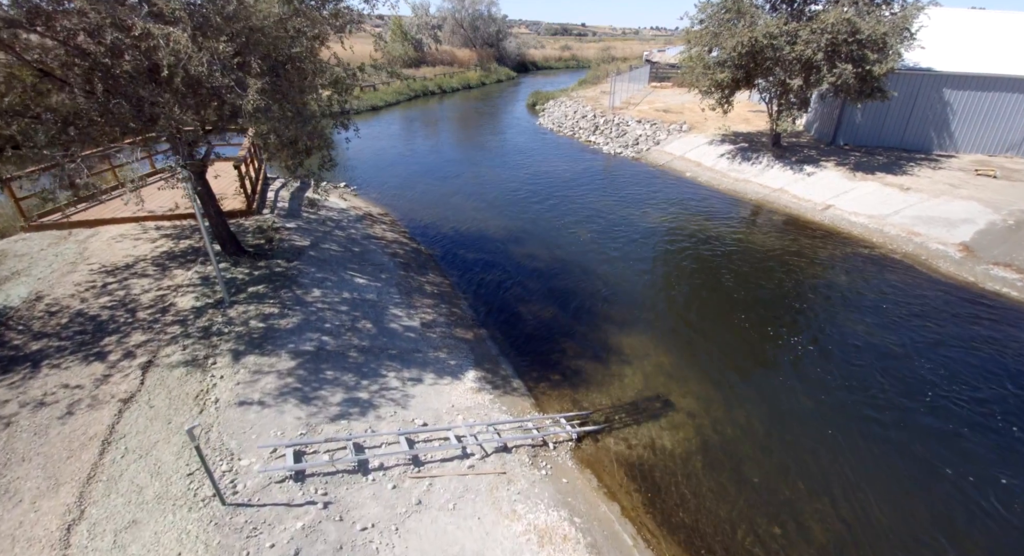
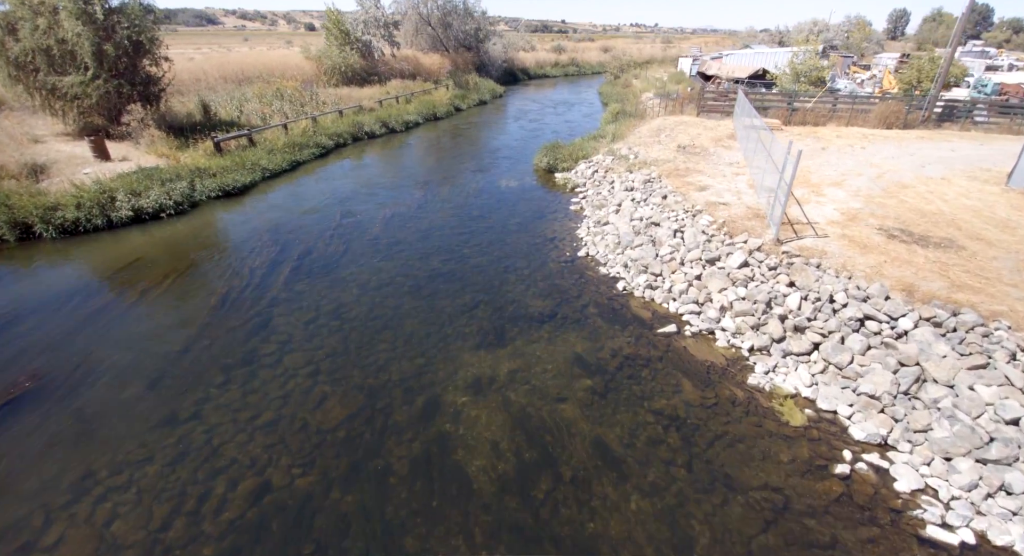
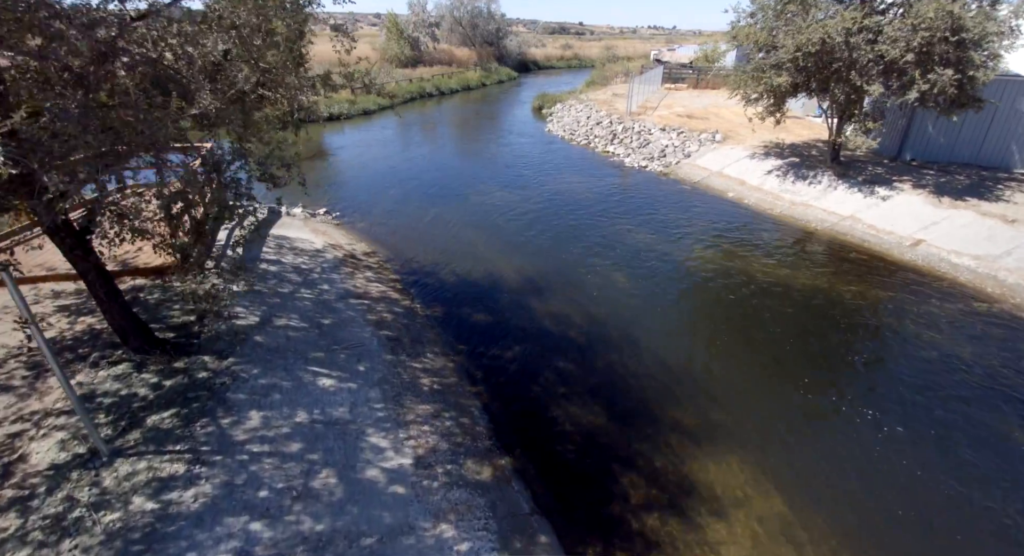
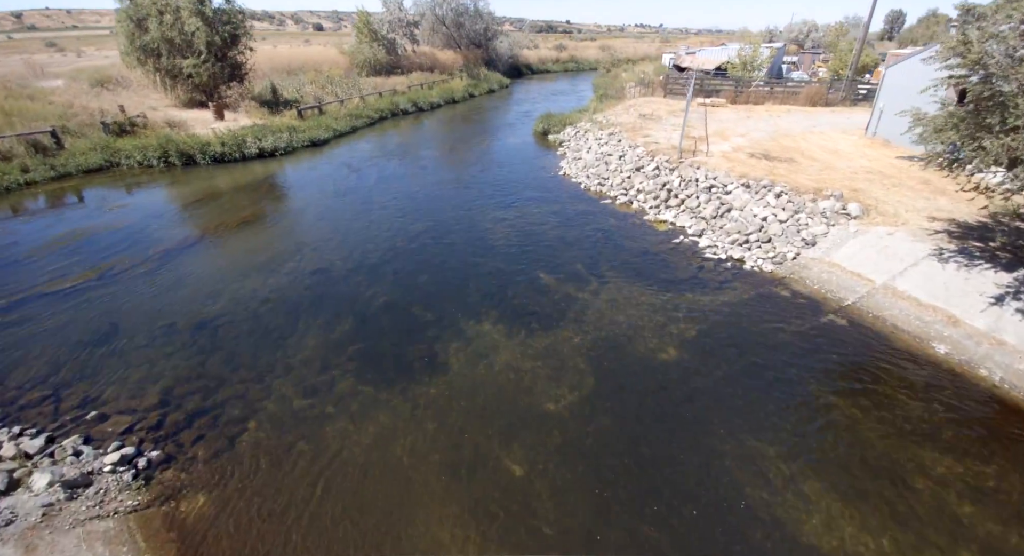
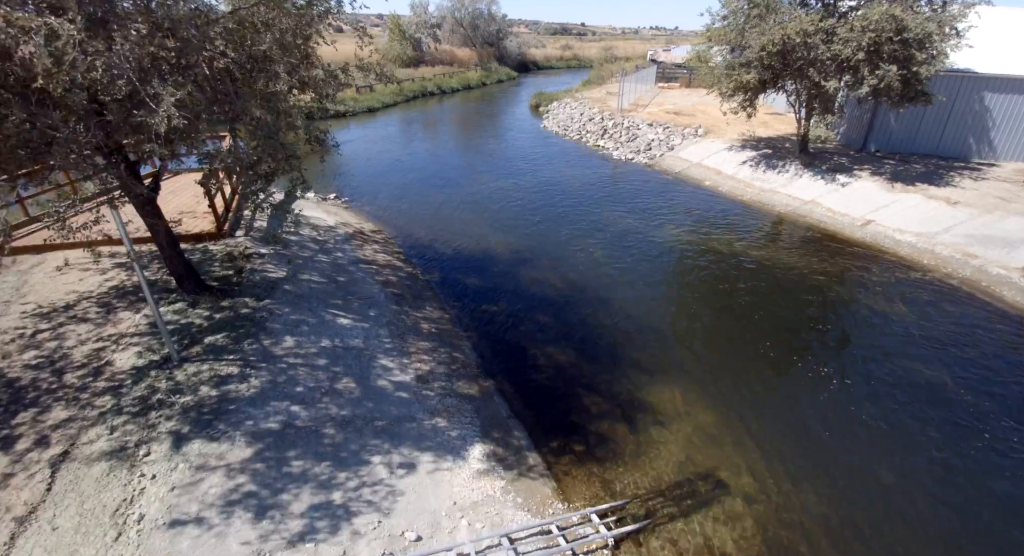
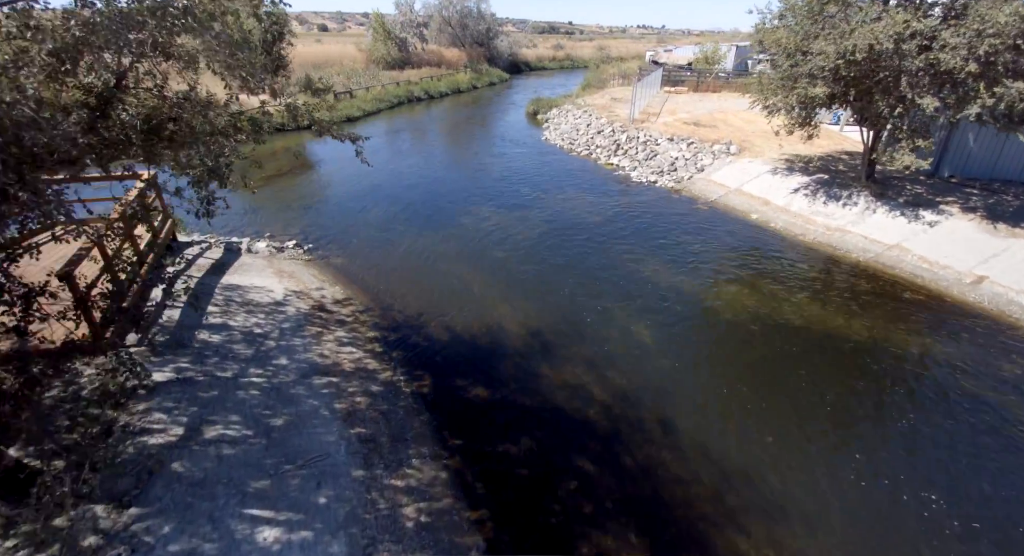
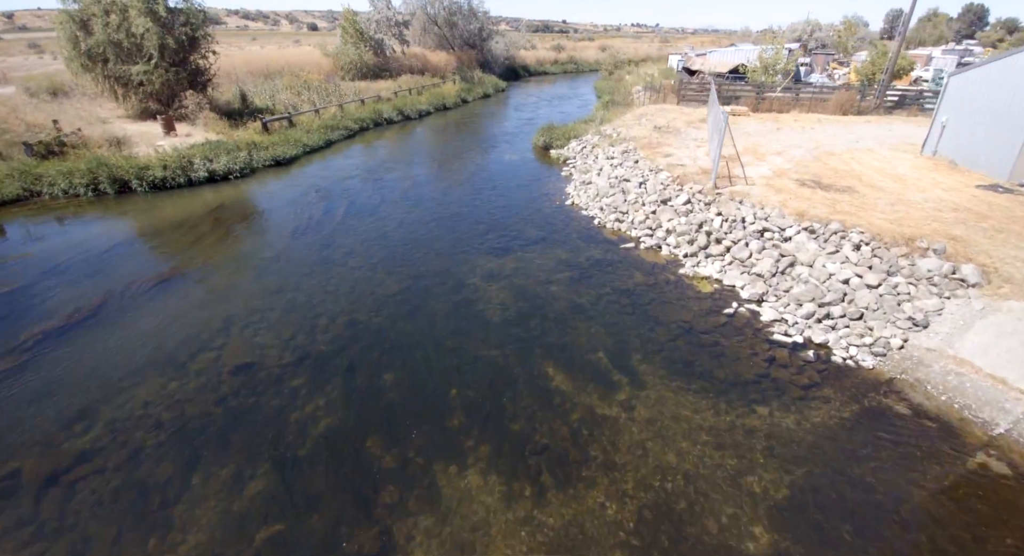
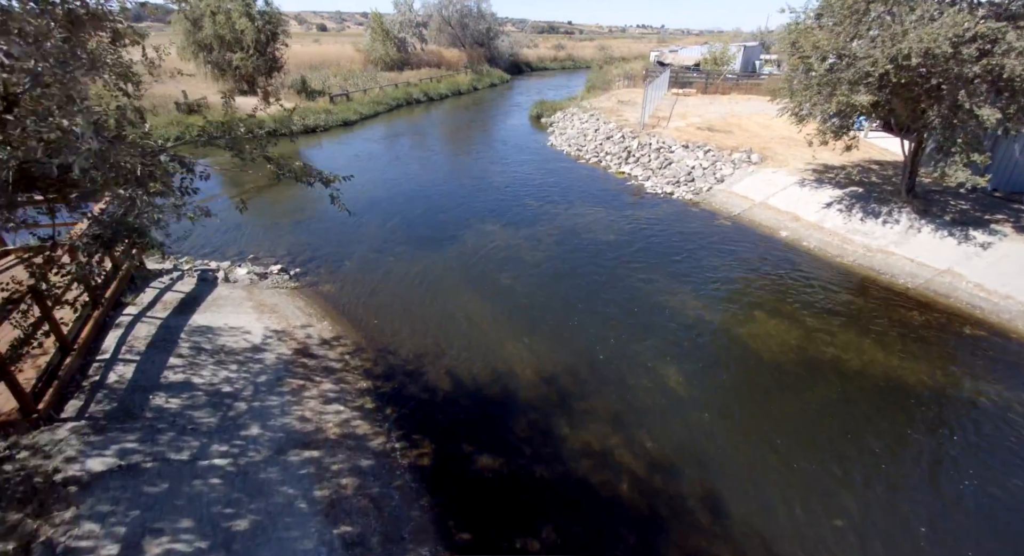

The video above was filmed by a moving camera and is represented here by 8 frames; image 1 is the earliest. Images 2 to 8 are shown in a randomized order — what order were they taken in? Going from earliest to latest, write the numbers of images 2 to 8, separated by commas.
5, 3, 6, 8, 4, 7, 2
